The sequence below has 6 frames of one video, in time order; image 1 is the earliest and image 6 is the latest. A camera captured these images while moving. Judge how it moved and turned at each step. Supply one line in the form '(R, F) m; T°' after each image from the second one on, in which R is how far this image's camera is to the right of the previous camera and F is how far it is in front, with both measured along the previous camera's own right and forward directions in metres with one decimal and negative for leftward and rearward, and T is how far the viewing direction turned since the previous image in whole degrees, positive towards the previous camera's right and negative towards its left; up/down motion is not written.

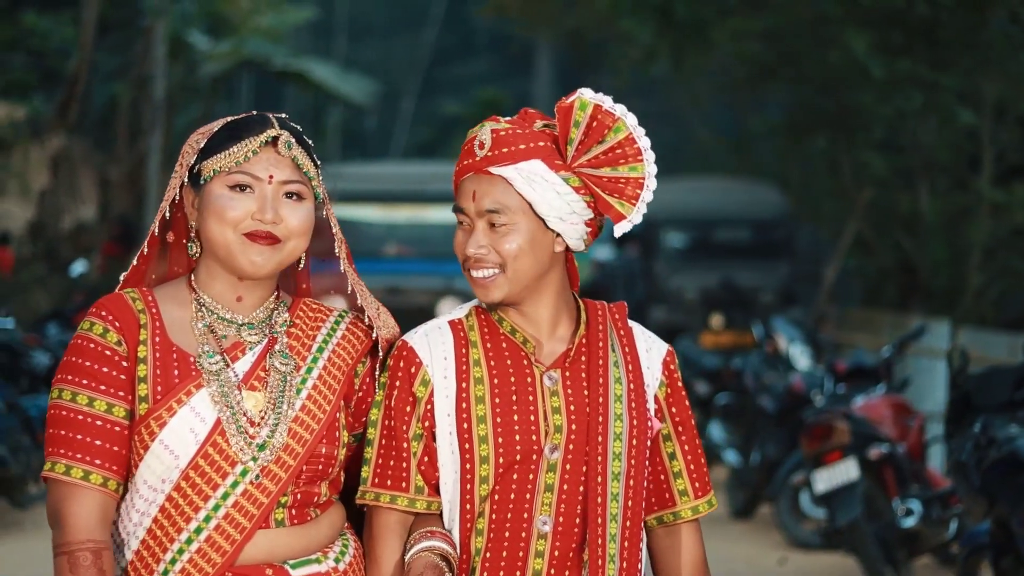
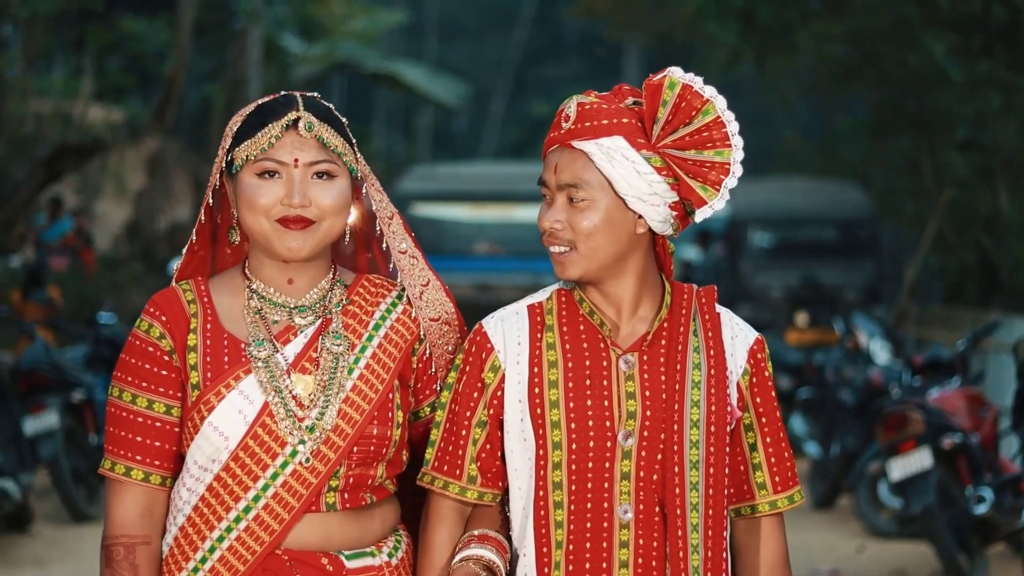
(0.0, -0.3) m; -3°
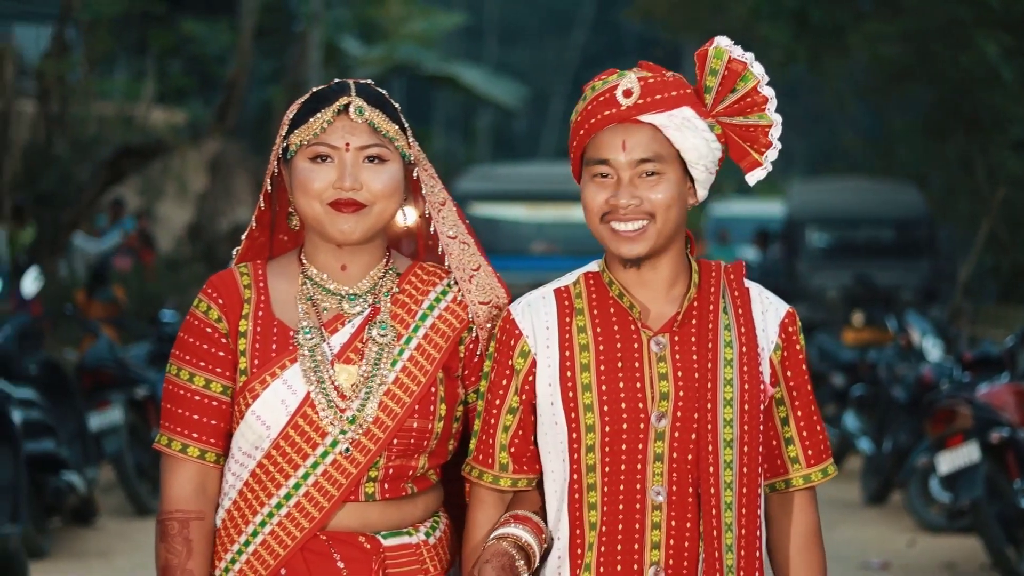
(0.0, -0.1) m; -2°
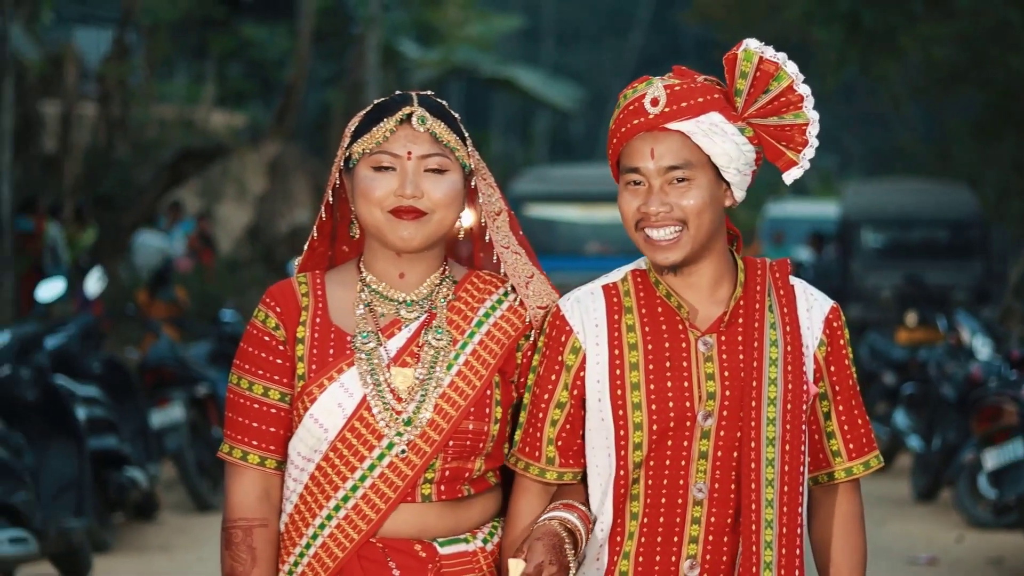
(0.0, -0.1) m; -2°
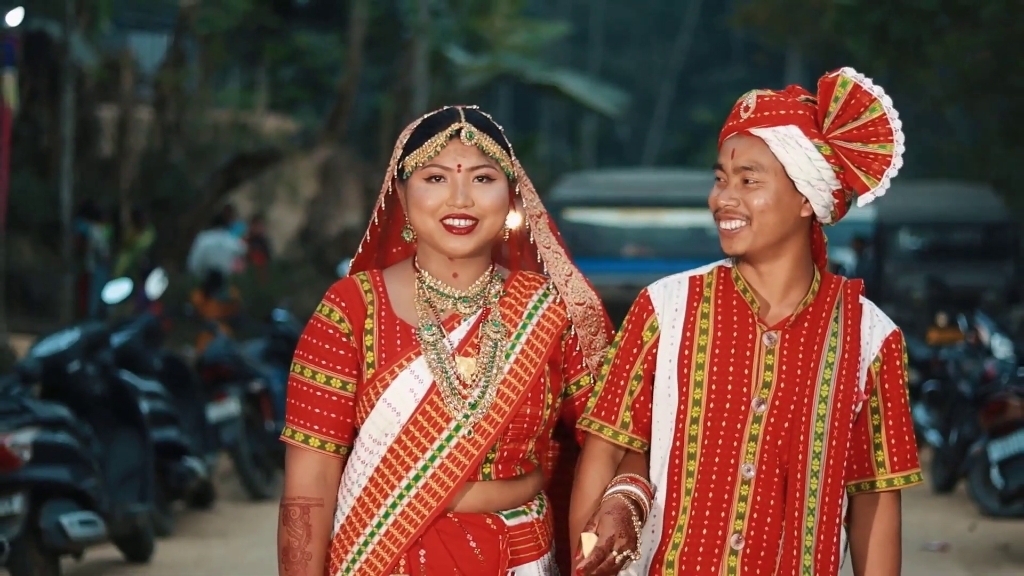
(+0.1, -0.5) m; -2°
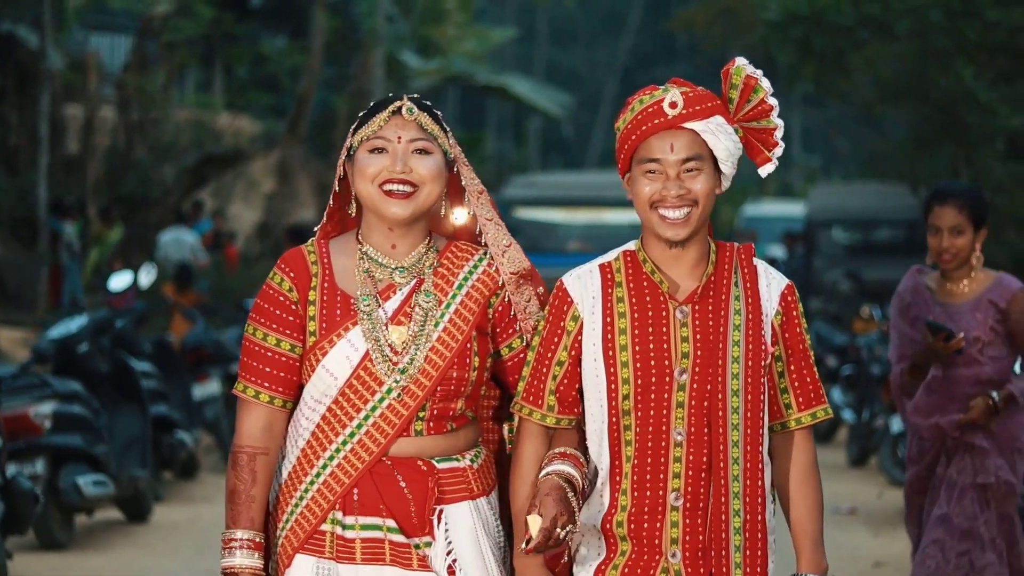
(-0.1, -0.9) m; +2°
